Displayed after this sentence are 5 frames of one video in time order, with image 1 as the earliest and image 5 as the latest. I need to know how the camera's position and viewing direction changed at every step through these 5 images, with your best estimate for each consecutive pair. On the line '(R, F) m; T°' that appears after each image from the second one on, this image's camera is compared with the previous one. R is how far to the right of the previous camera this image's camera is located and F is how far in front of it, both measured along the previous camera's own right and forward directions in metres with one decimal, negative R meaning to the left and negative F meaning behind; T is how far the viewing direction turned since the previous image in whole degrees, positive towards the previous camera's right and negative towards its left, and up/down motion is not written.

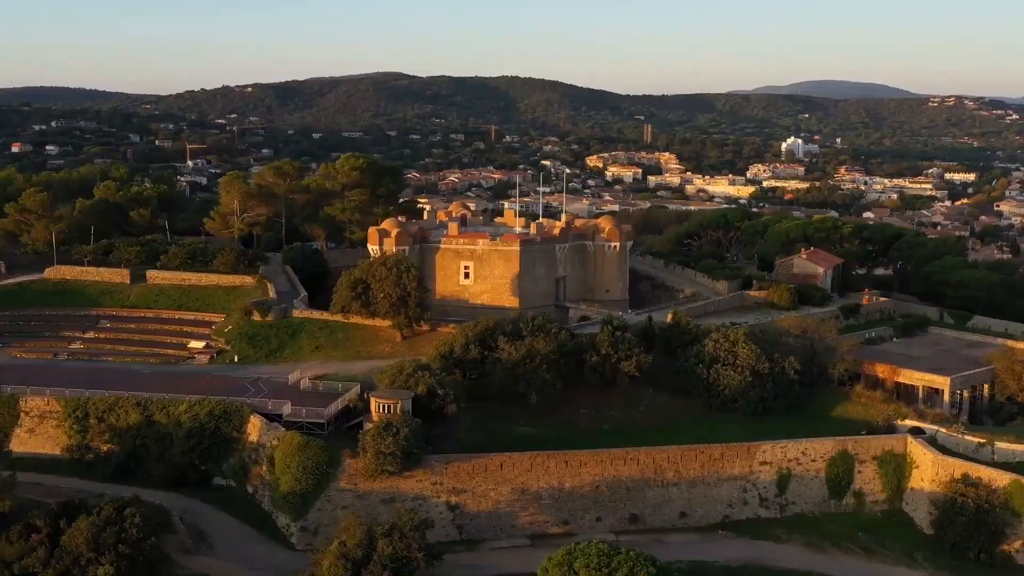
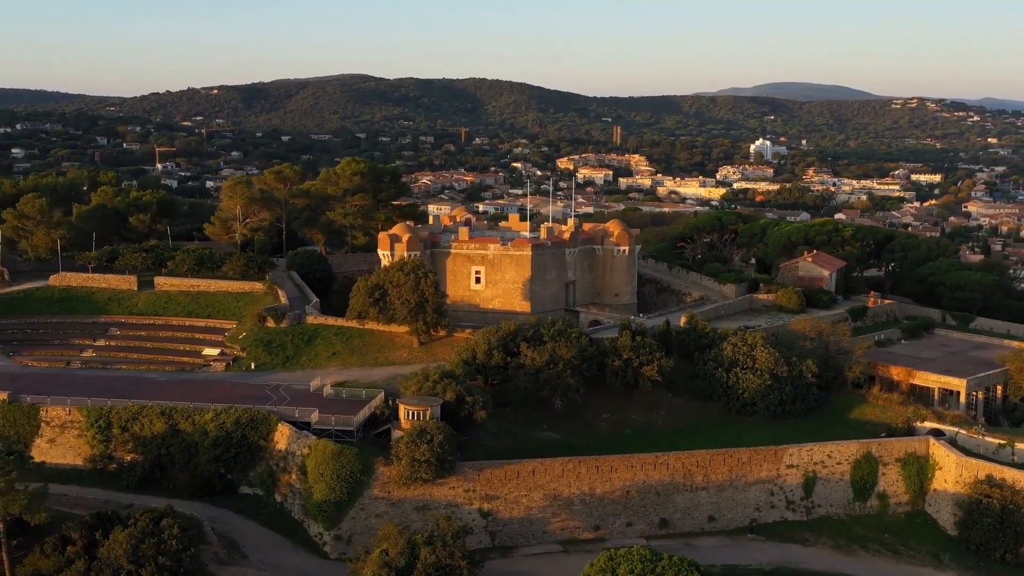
(-1.2, 0.0) m; +1°
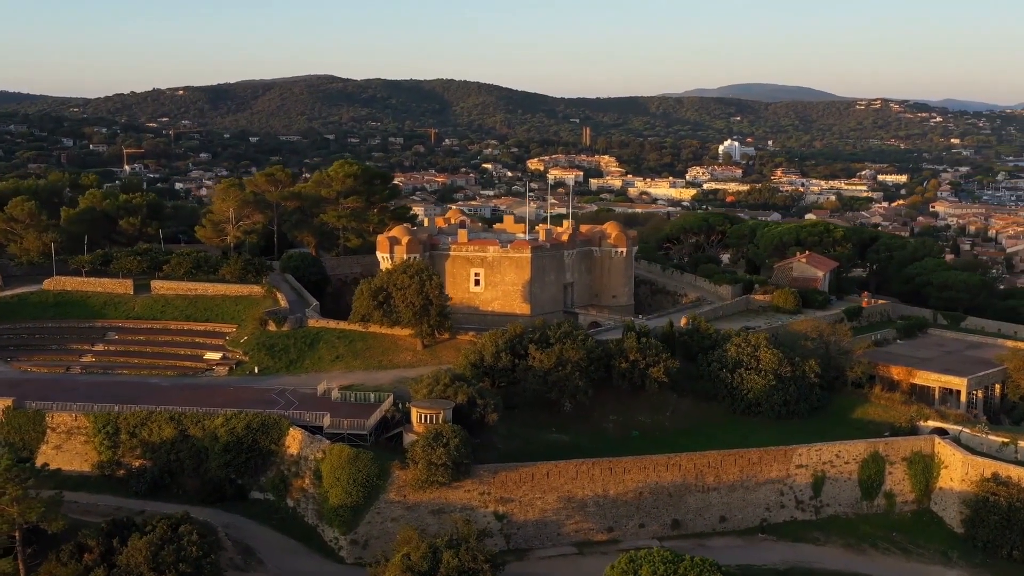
(-0.8, 0.0) m; +1°
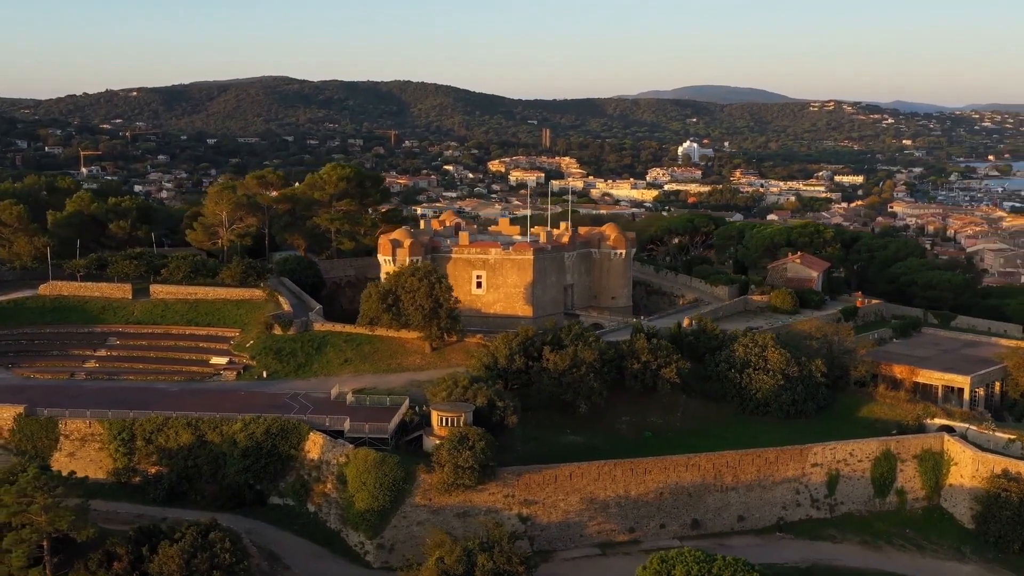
(-1.2, 0.0) m; +2°
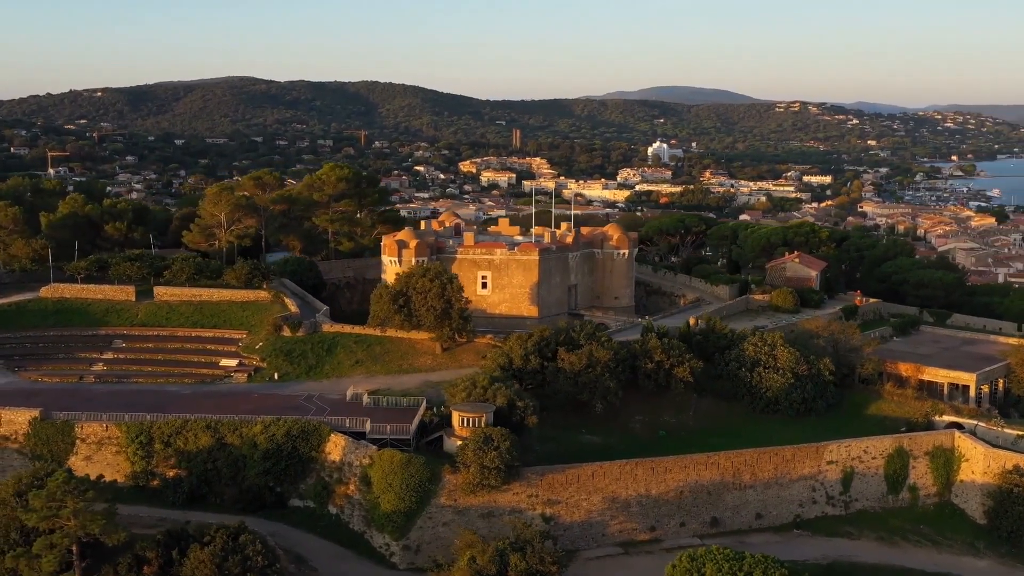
(-1.0, 0.0) m; +1°
